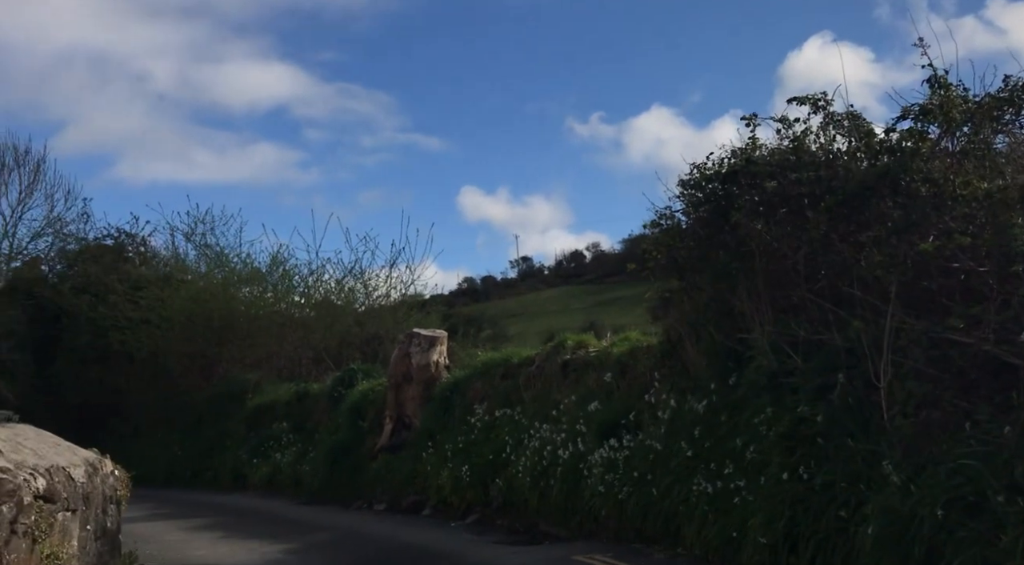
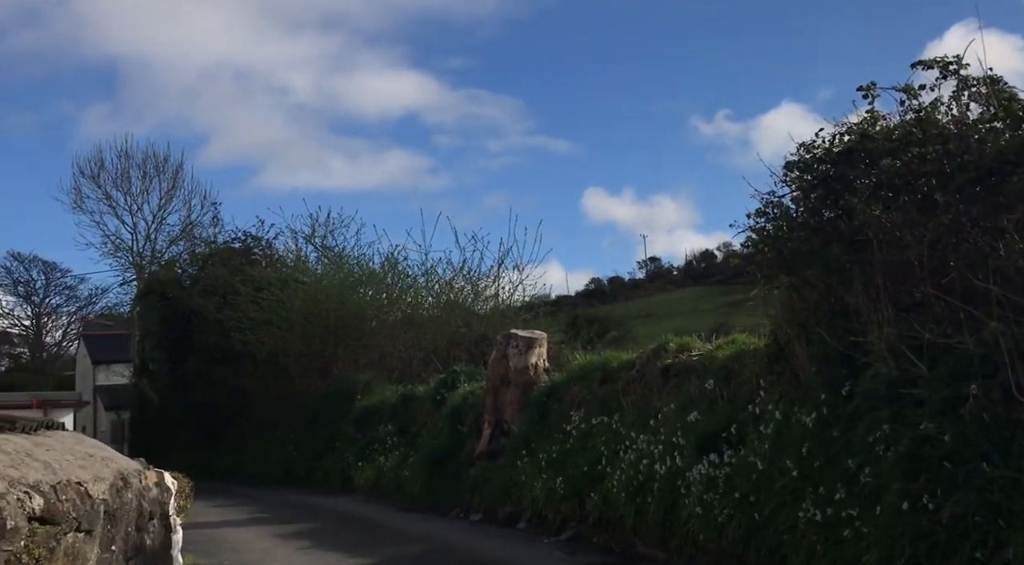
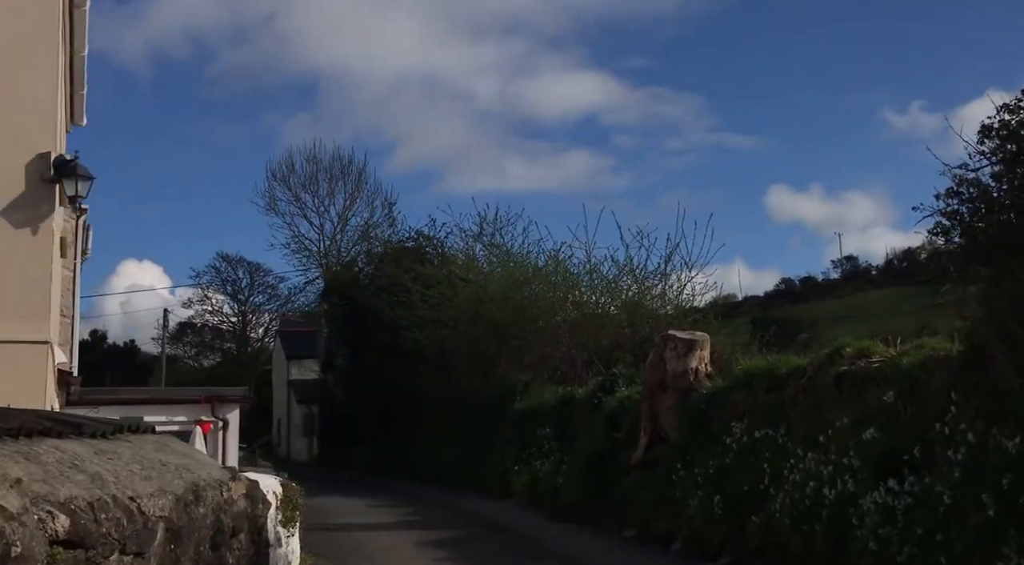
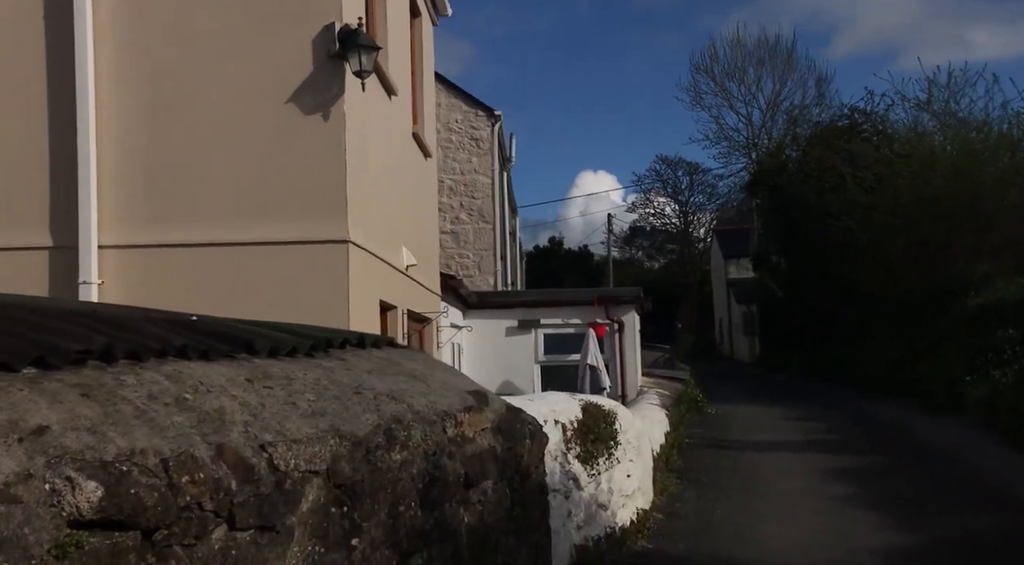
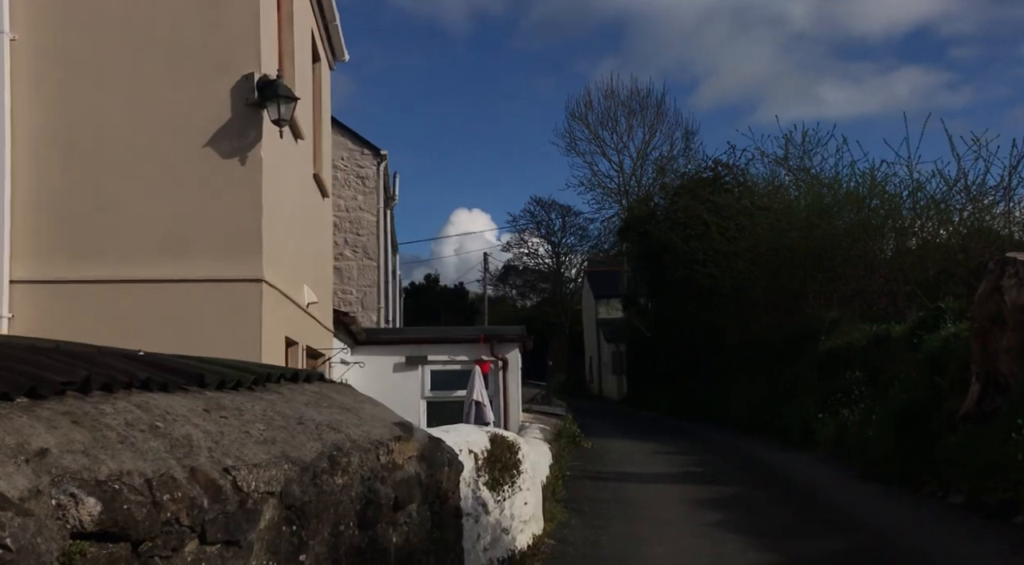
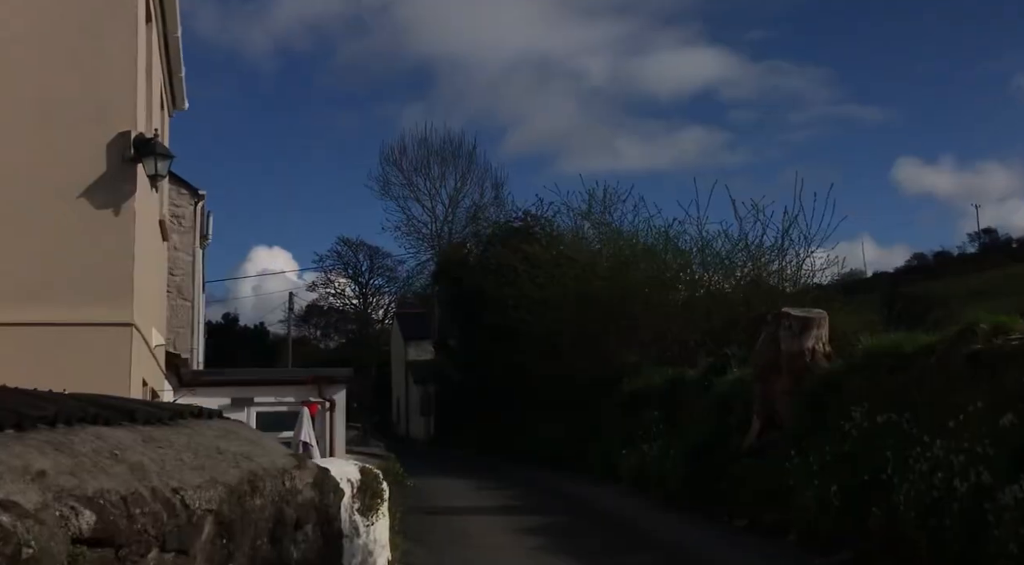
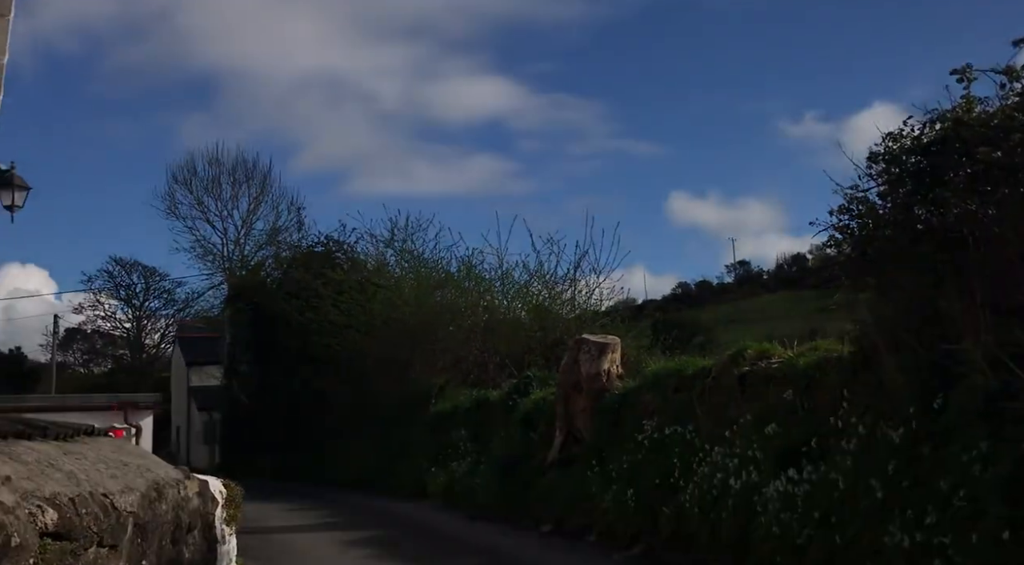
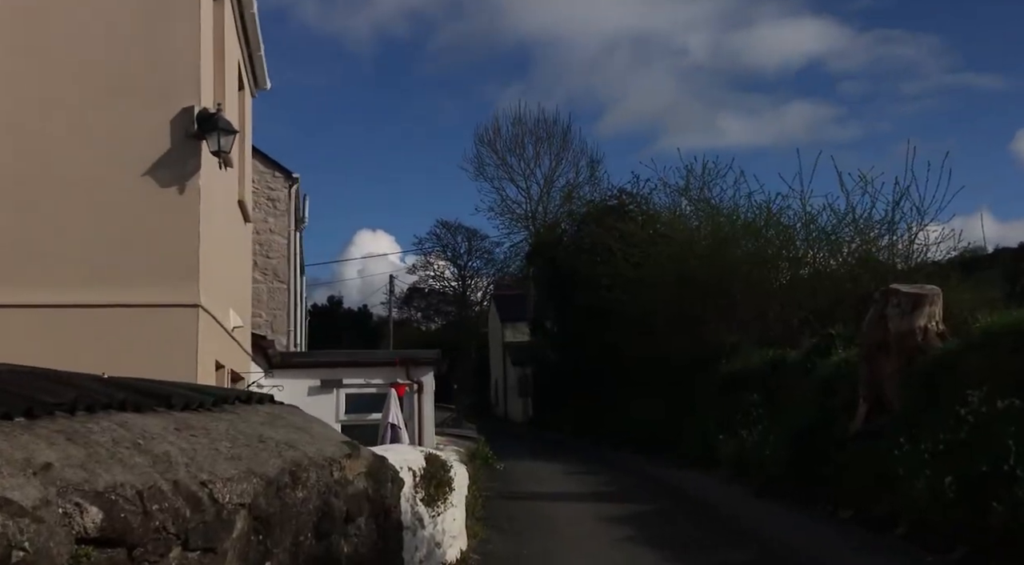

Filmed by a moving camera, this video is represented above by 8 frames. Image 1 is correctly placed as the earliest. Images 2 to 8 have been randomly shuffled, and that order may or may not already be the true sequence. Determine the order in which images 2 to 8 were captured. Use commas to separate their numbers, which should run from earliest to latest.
2, 7, 3, 6, 8, 5, 4
